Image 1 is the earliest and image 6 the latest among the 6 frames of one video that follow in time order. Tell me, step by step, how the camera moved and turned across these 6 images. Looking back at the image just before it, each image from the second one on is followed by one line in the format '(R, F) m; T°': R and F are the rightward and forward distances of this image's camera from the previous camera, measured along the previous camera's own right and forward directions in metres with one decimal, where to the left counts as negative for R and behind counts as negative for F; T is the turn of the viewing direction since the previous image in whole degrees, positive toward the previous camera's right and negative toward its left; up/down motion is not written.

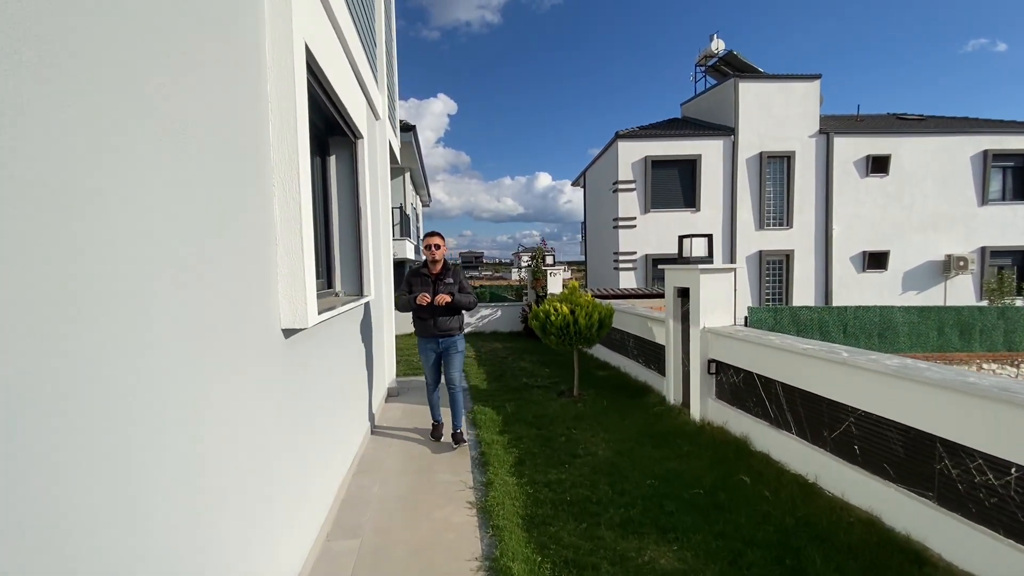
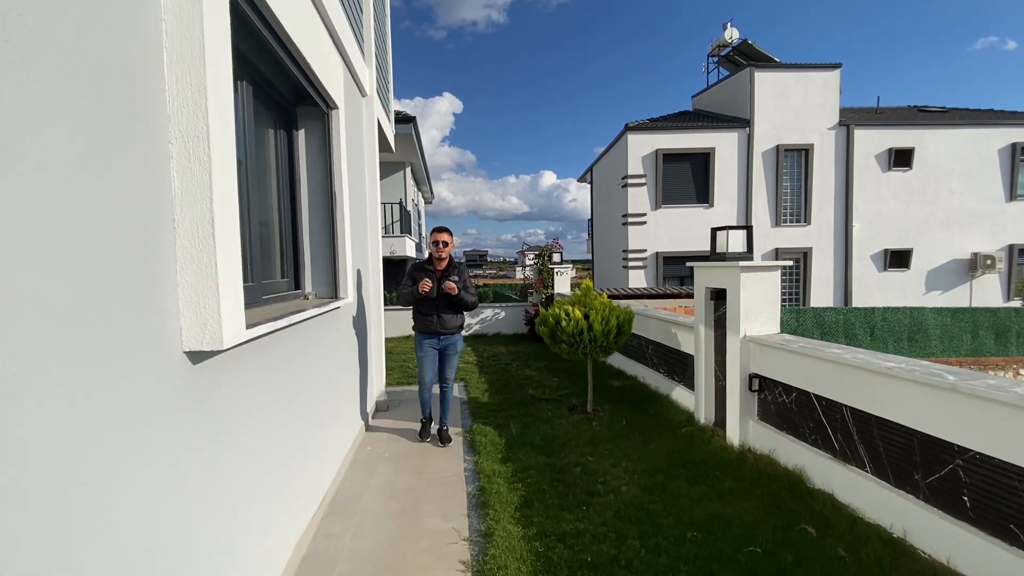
(0.0, +0.7) m; -1°
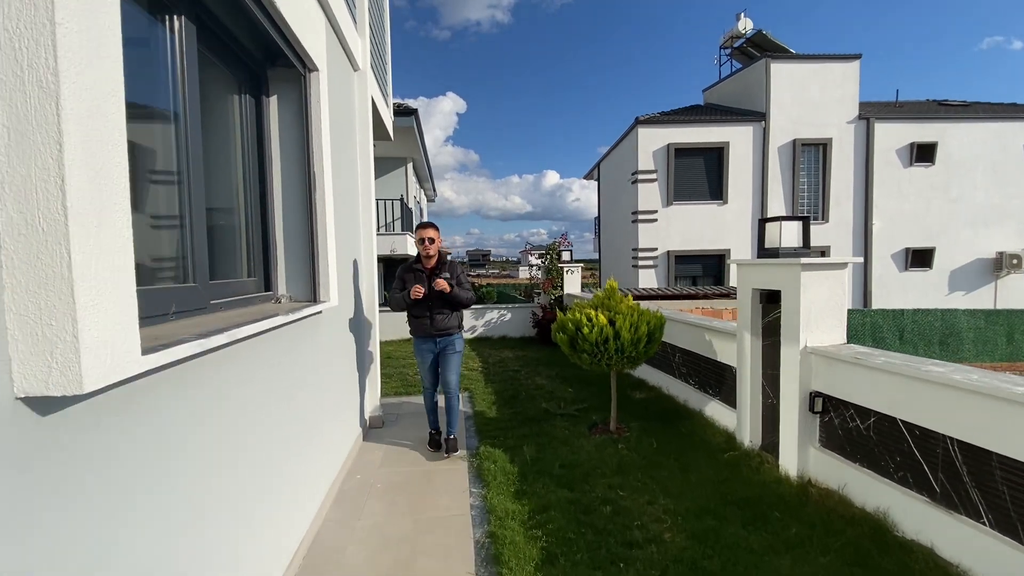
(-0.1, +0.6) m; 0°
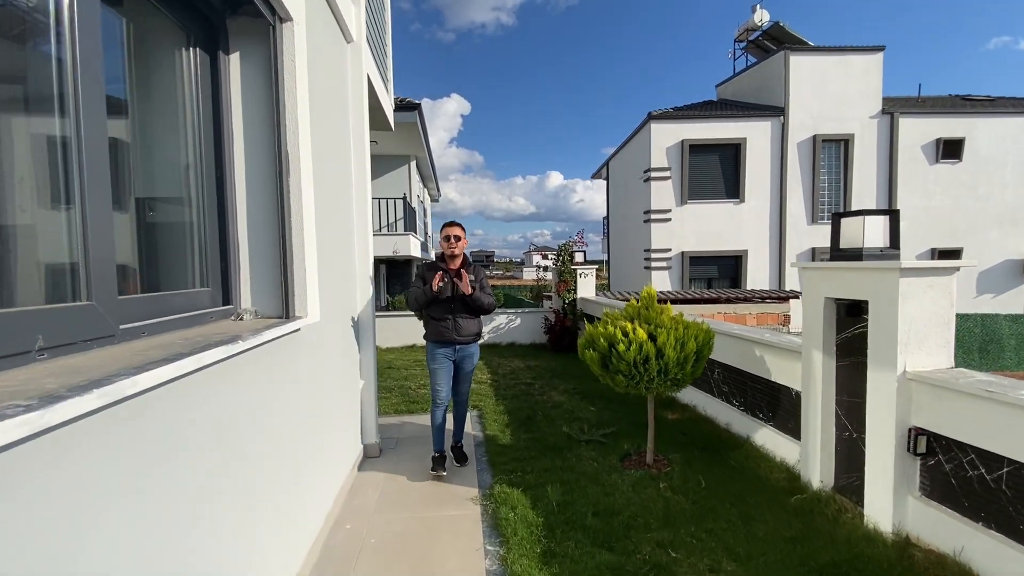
(-0.1, +0.6) m; 0°
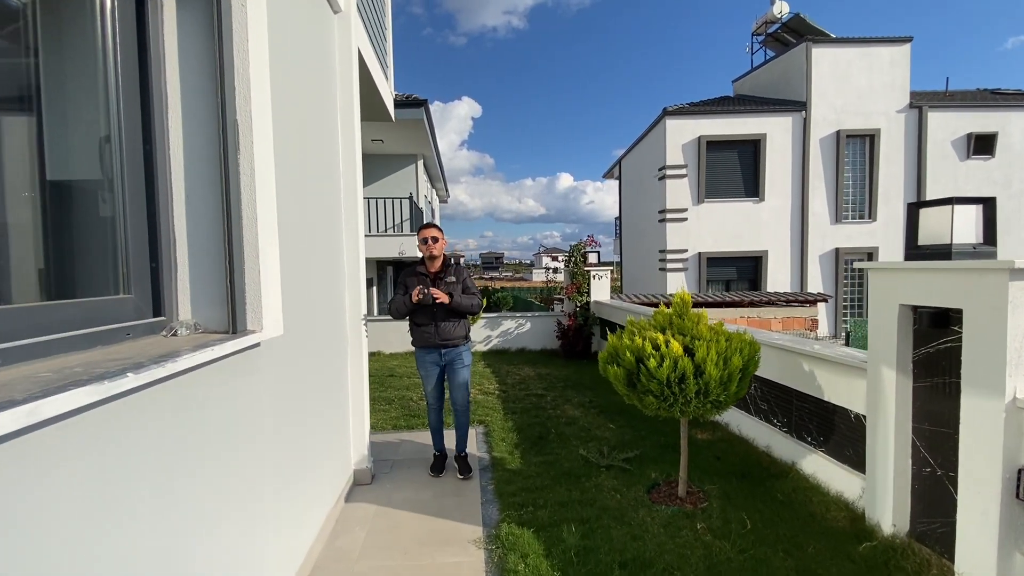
(0.0, +0.5) m; -1°
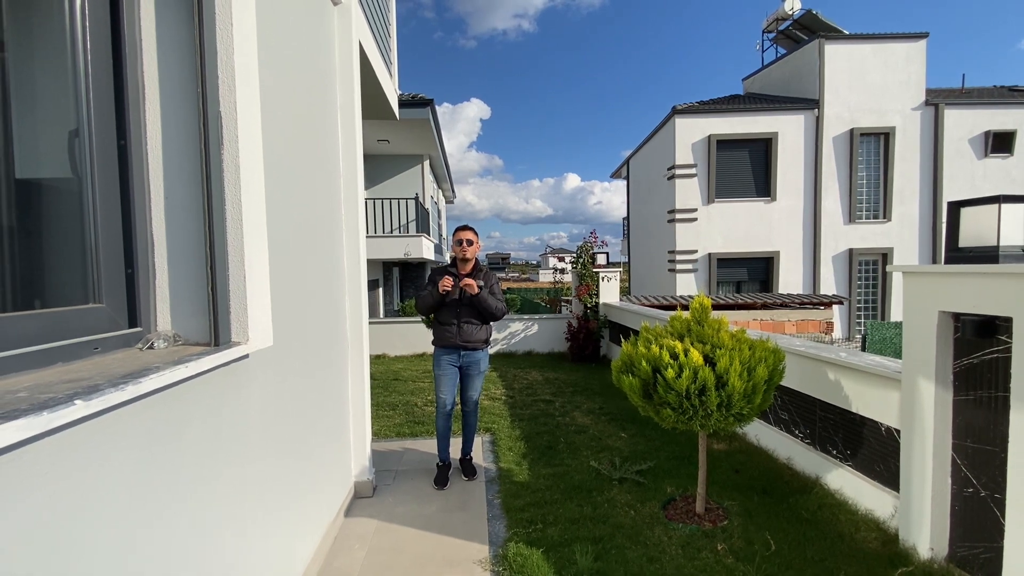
(0.0, +0.2) m; -1°
